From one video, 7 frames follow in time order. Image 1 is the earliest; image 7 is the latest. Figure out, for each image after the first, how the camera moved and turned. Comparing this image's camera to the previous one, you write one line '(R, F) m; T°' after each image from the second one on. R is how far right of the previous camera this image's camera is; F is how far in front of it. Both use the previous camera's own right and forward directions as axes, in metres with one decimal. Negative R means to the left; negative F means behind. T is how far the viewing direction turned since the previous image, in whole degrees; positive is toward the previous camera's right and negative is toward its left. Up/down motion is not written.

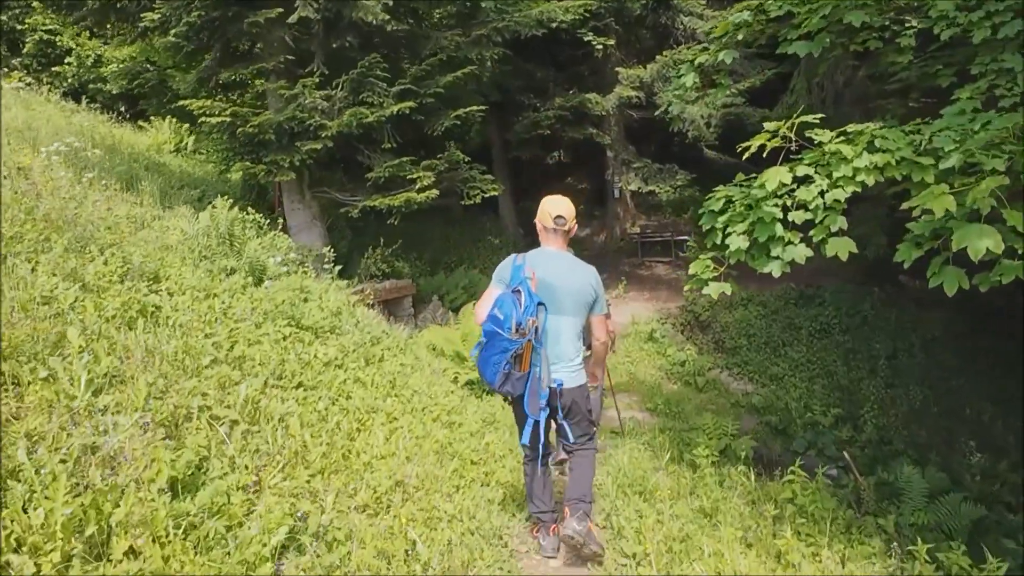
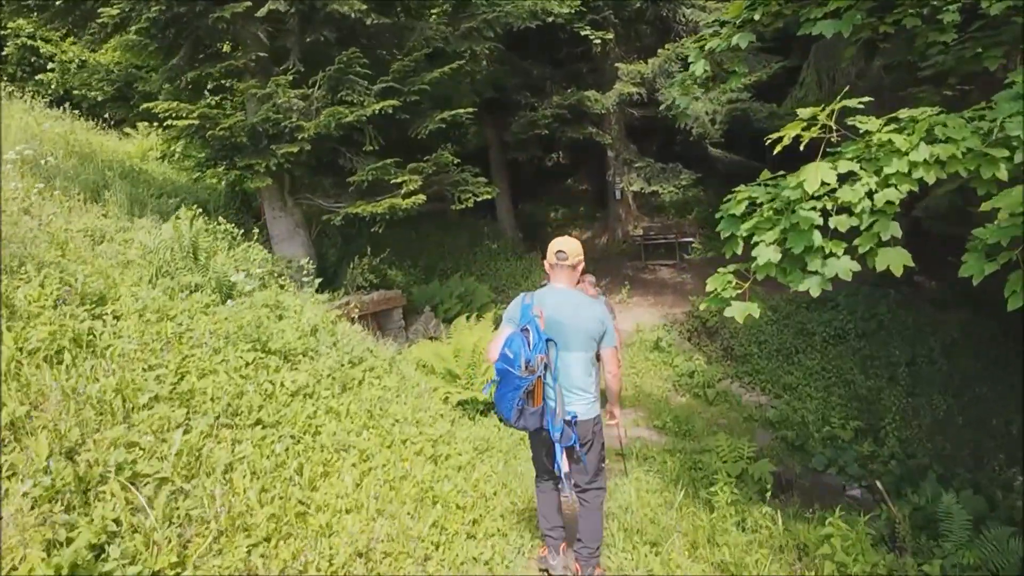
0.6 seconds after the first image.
(+0.1, +0.6) m; 0°
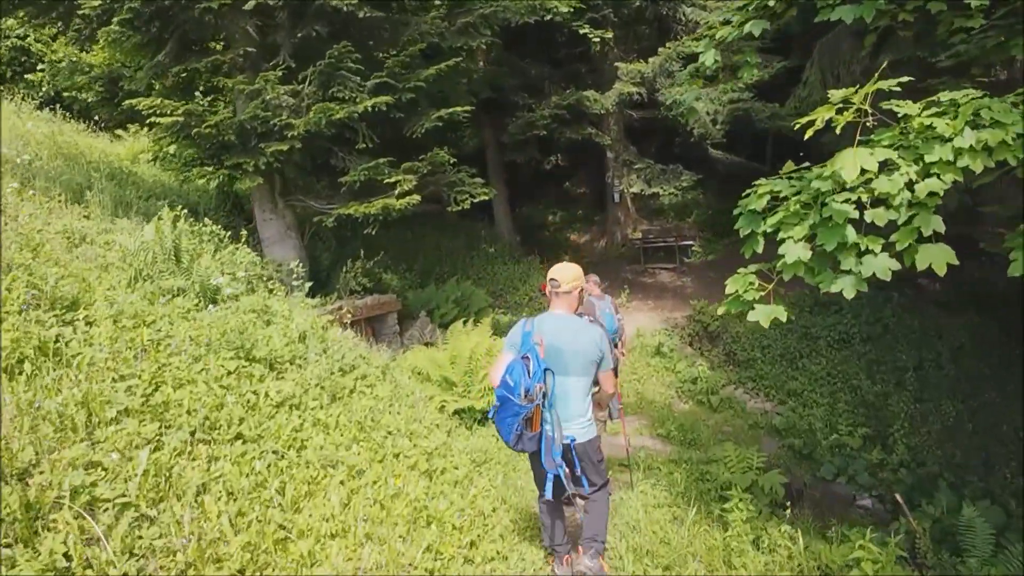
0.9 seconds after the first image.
(0.0, +0.3) m; 0°
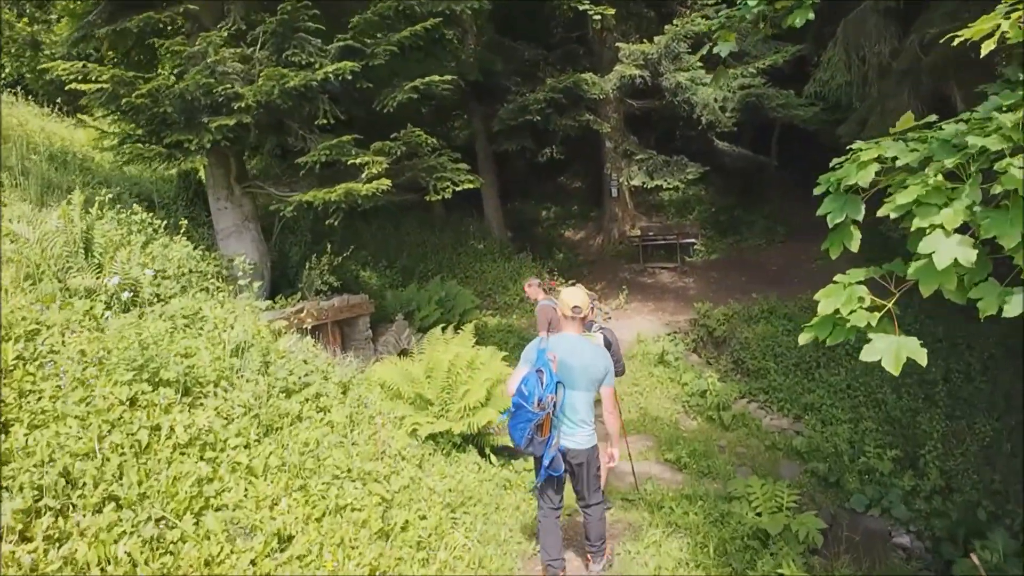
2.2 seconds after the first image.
(0.0, +1.0) m; +1°
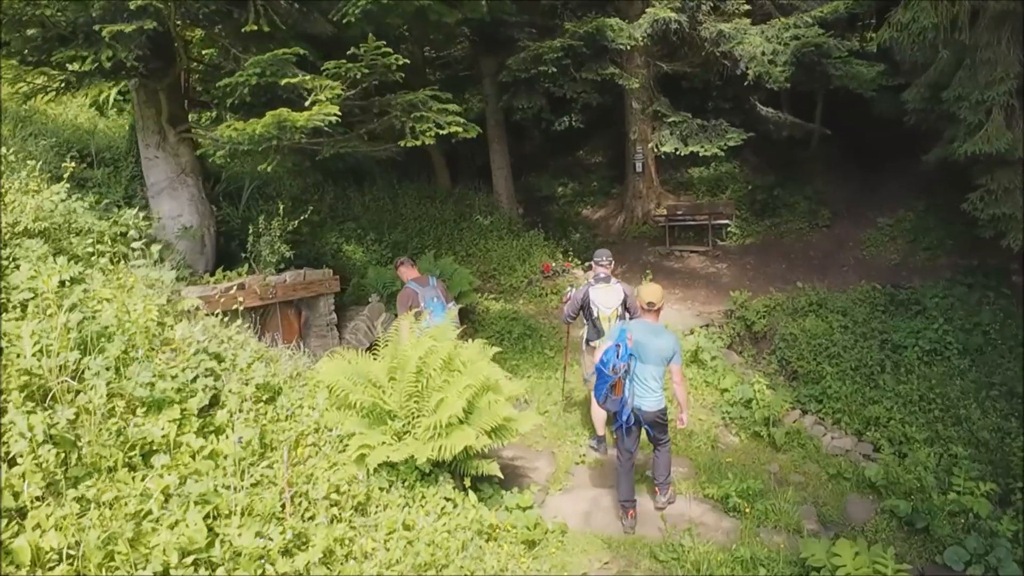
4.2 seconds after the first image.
(+0.1, +1.6) m; -1°
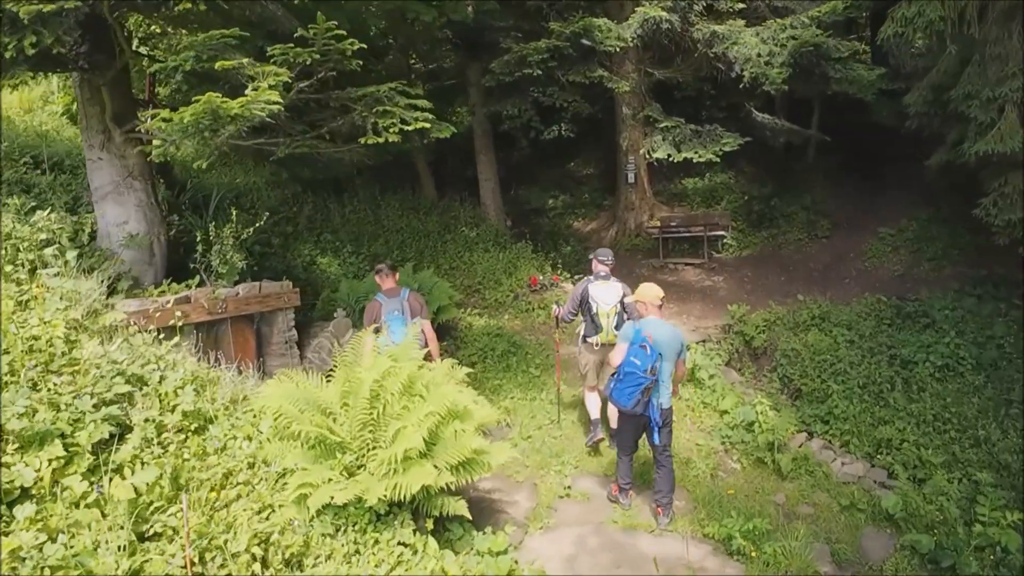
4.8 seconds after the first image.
(+0.1, +0.6) m; 0°
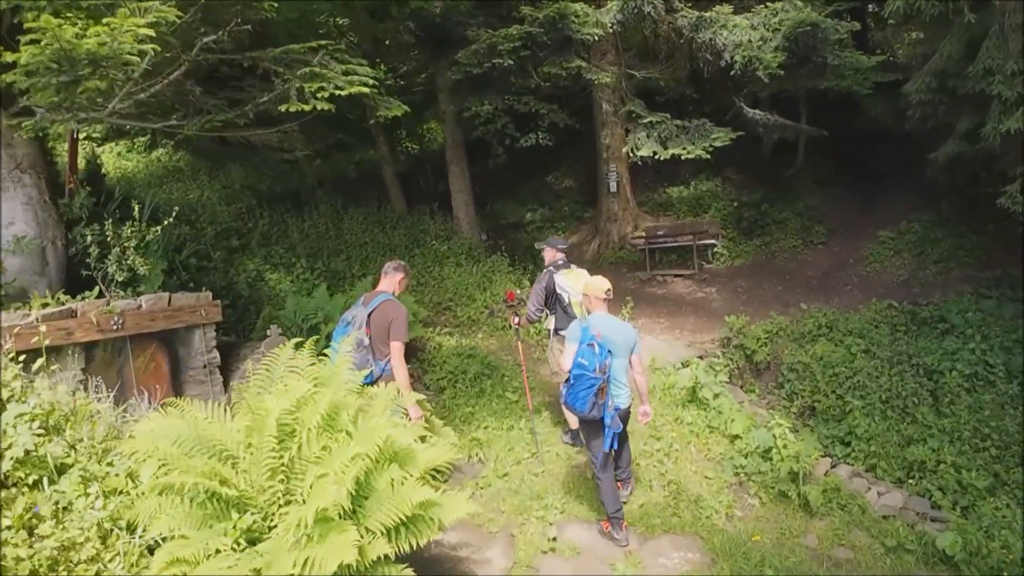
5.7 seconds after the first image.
(+0.1, +1.0) m; +1°
